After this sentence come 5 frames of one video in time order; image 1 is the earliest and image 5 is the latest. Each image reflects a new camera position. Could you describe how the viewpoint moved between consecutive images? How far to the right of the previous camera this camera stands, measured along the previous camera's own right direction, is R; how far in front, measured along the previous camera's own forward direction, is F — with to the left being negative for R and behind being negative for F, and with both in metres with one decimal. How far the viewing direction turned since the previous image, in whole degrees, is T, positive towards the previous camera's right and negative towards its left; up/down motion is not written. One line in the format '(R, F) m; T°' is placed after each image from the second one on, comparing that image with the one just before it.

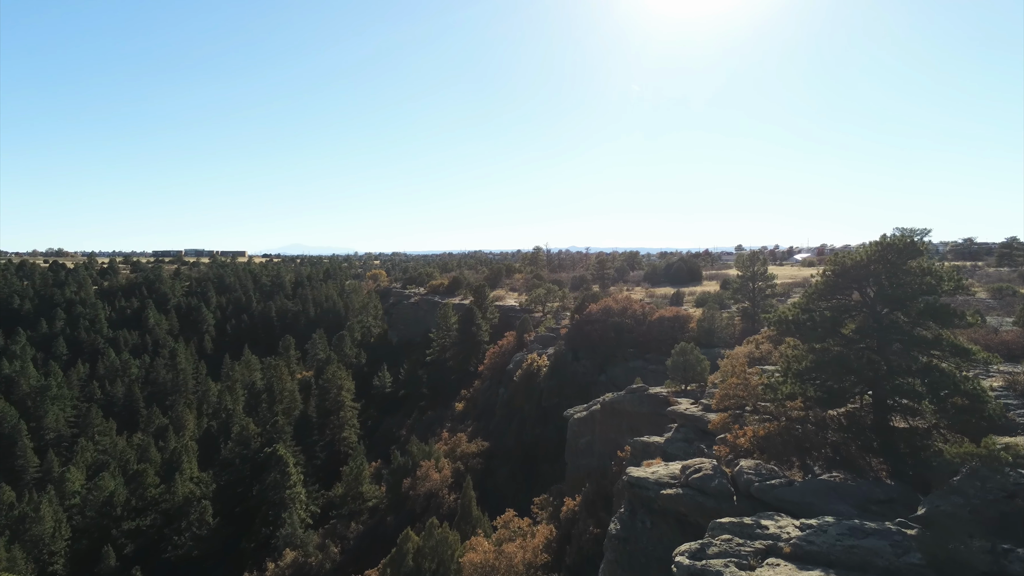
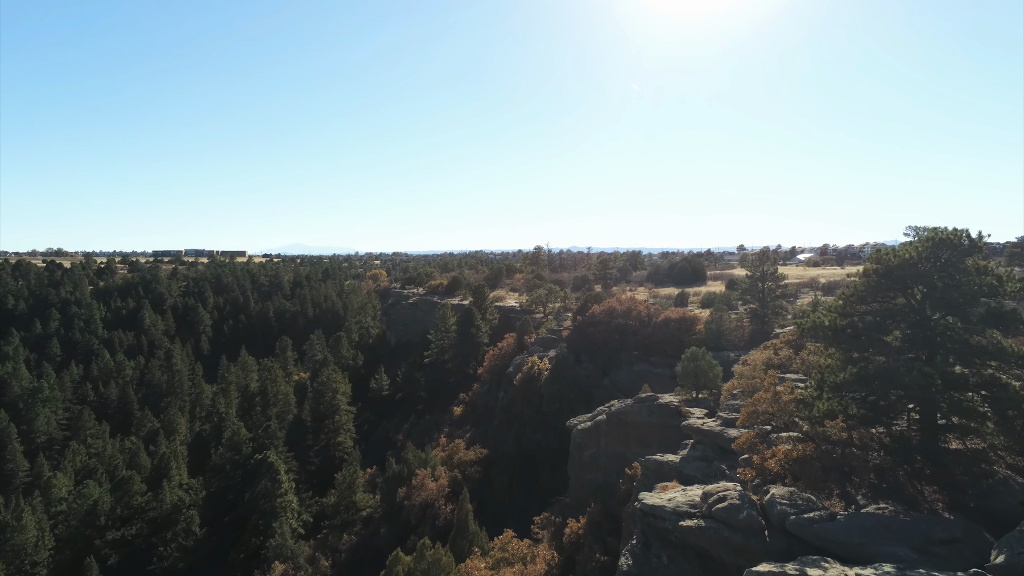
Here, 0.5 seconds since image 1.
(+0.1, +1.7) m; 0°
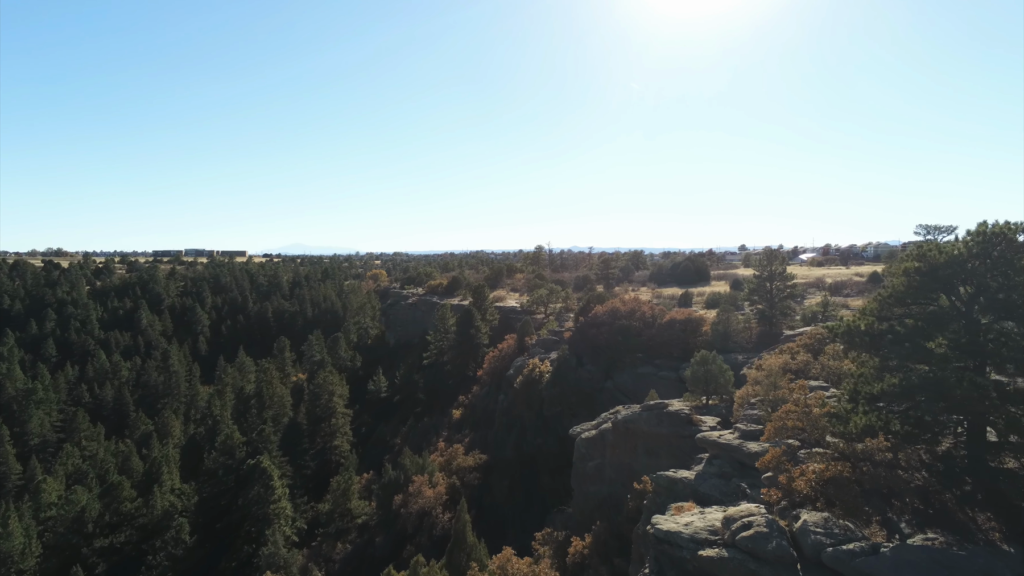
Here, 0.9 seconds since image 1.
(0.0, +1.2) m; 0°
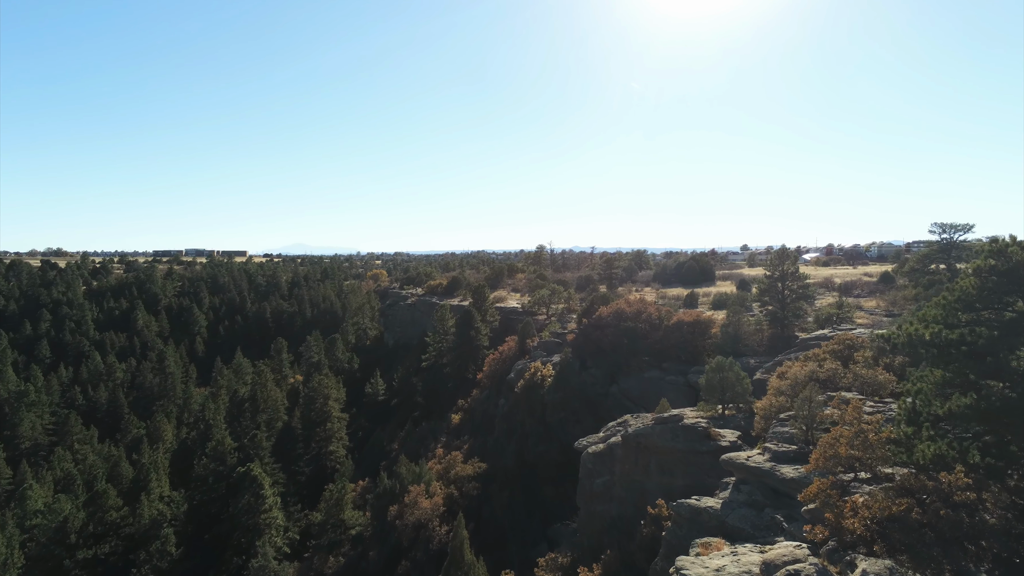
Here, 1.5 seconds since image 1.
(0.0, +1.7) m; 0°
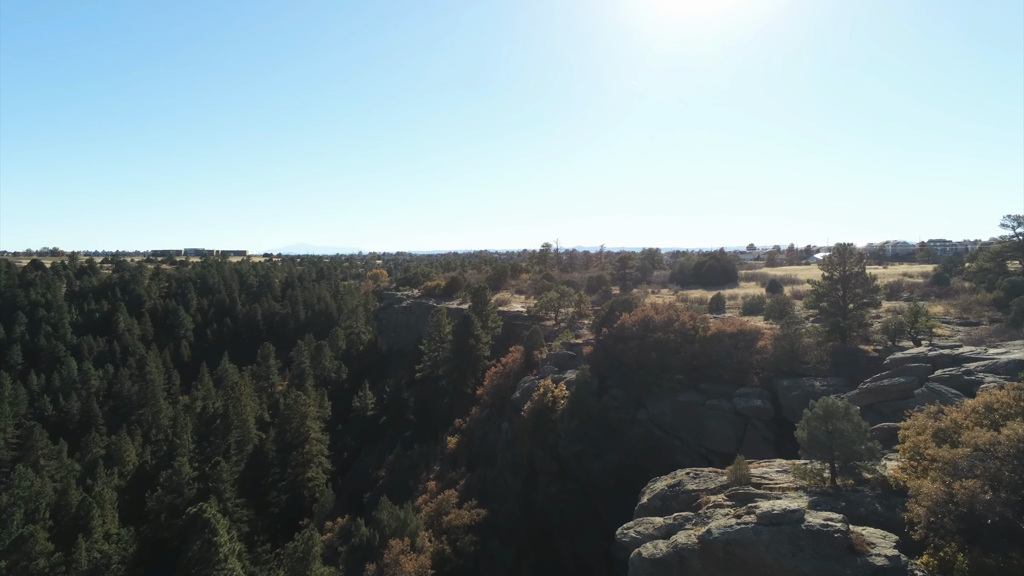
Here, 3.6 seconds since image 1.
(-0.1, +6.7) m; 0°
